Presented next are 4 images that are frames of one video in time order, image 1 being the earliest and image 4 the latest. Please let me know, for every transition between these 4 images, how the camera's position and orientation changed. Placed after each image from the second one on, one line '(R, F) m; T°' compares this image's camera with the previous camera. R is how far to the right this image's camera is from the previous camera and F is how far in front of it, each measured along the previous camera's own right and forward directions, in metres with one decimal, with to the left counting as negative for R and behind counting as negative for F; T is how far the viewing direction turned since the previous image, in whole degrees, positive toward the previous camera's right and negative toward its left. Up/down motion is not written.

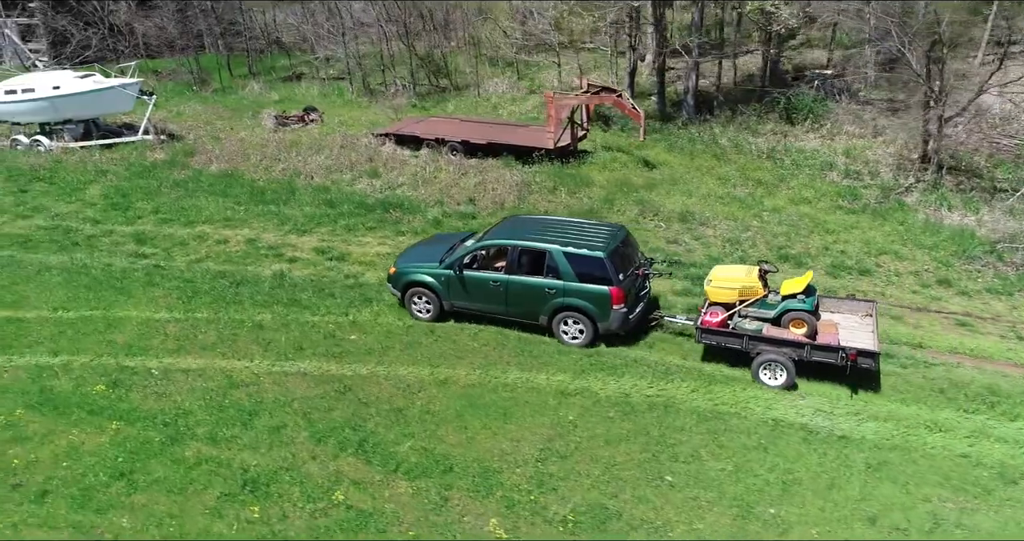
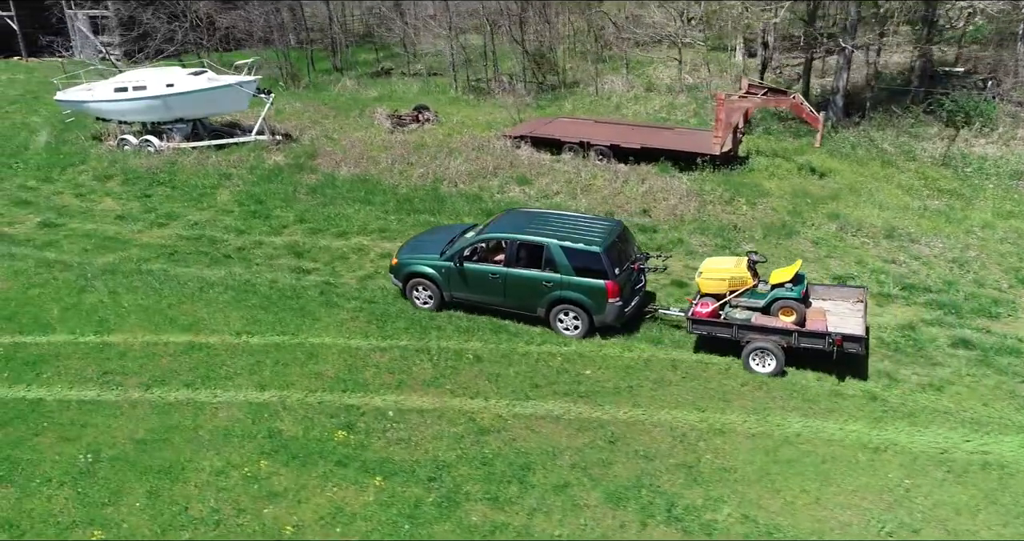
(-3.4, +1.1) m; -1°
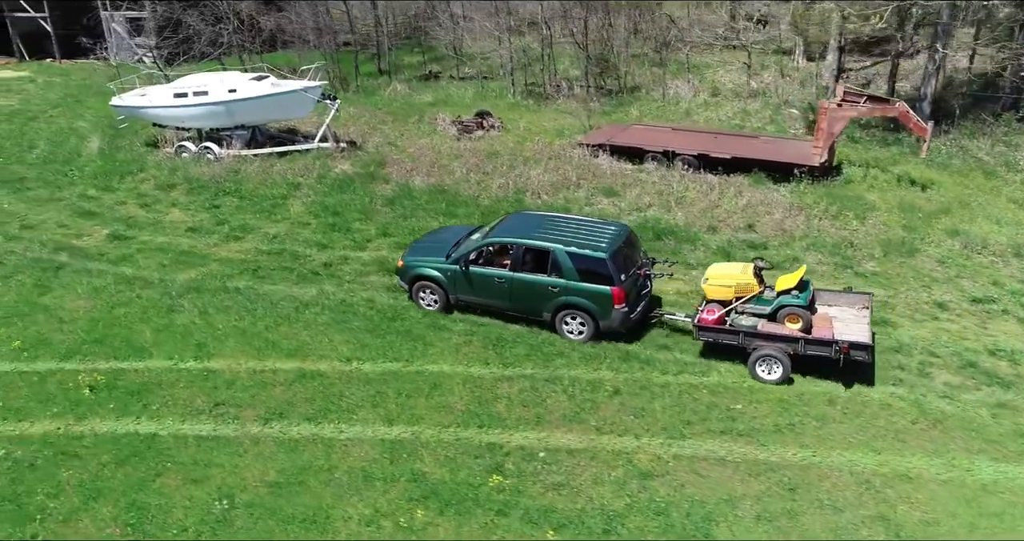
(-1.9, +0.7) m; 0°
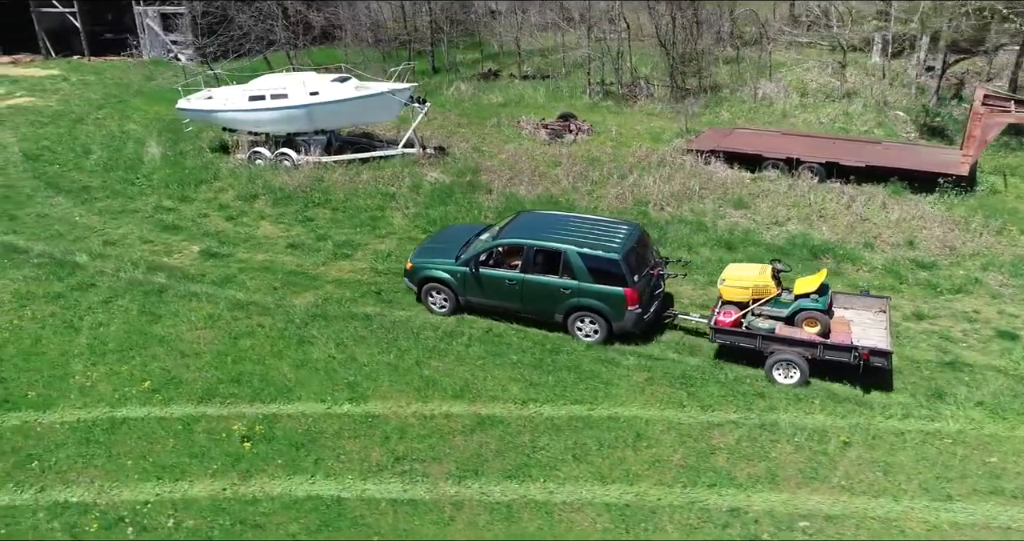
(-2.7, +1.2) m; +1°
